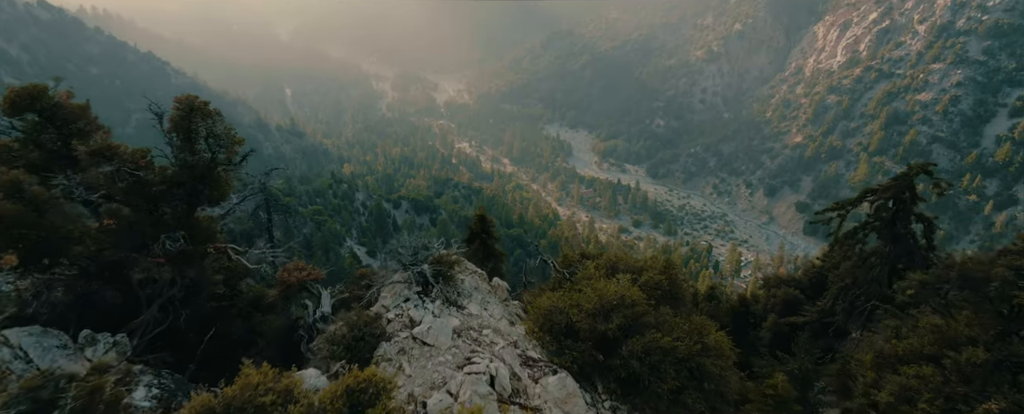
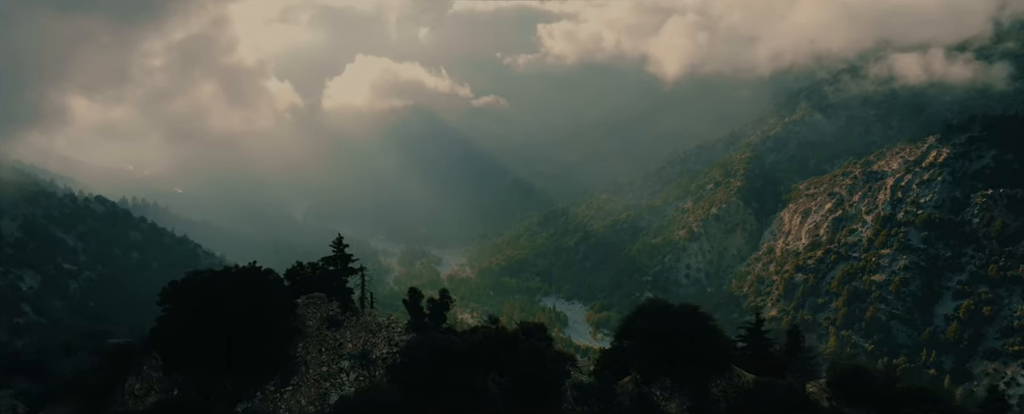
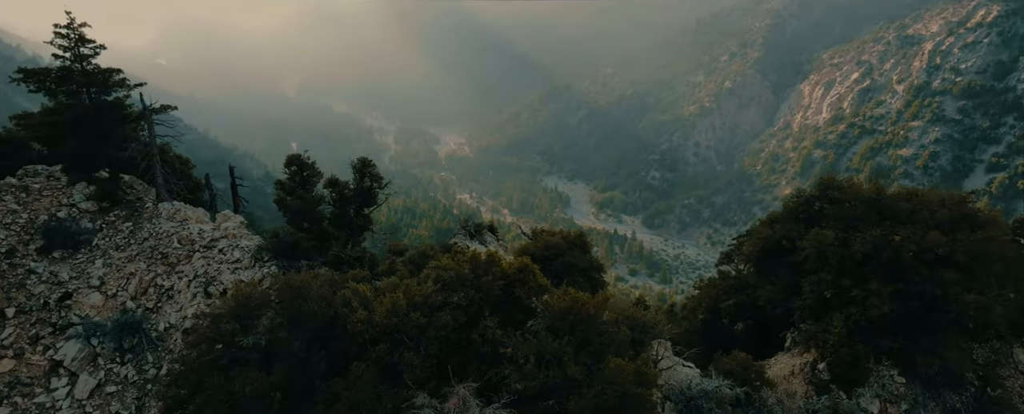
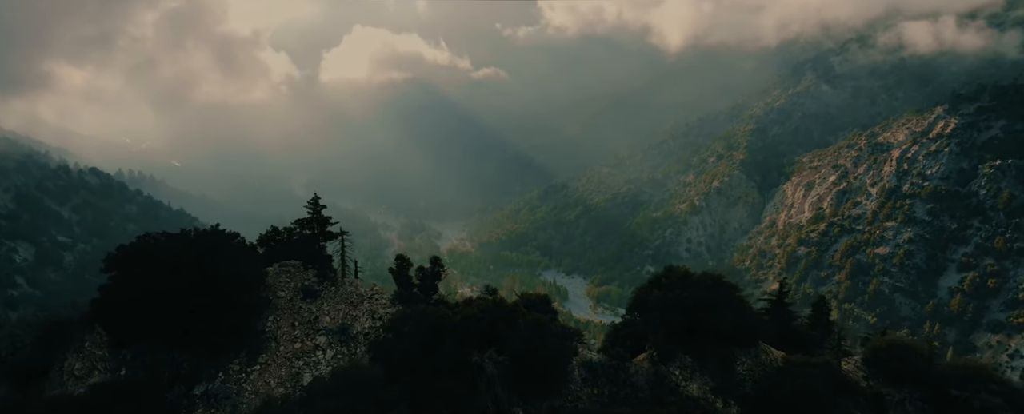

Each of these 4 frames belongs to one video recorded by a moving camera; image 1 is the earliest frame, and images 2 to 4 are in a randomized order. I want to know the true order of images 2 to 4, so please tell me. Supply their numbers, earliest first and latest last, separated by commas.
3, 4, 2
